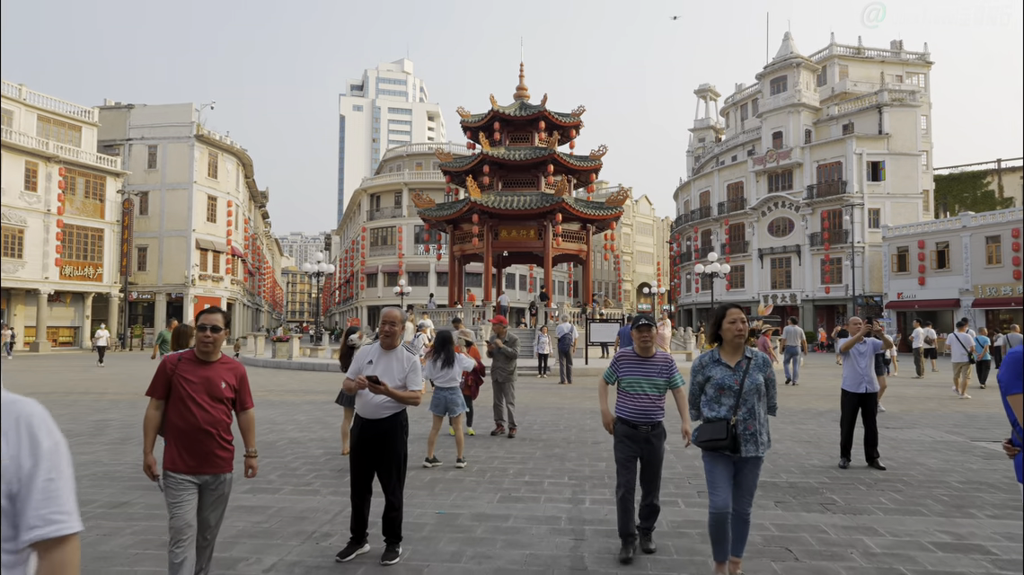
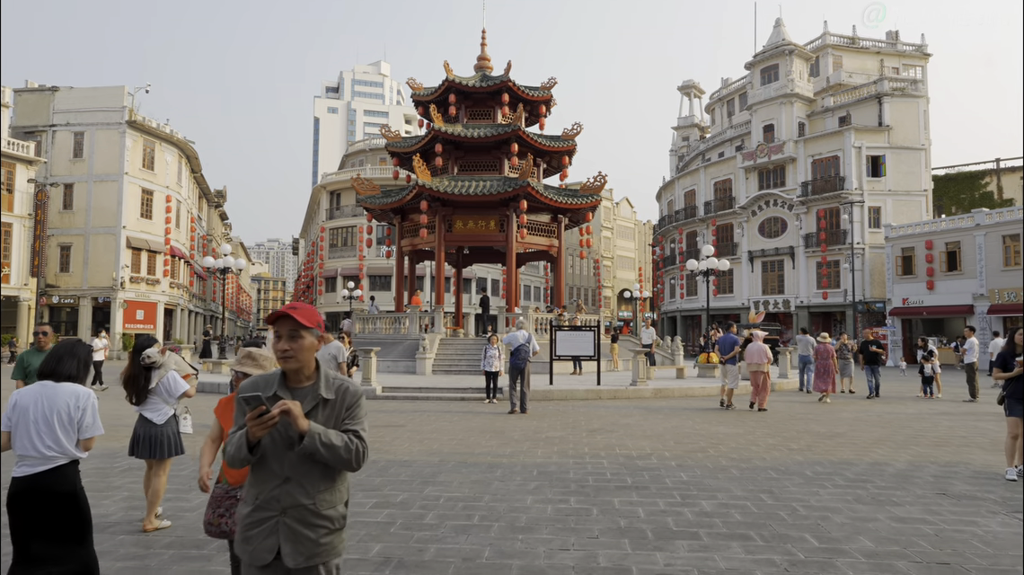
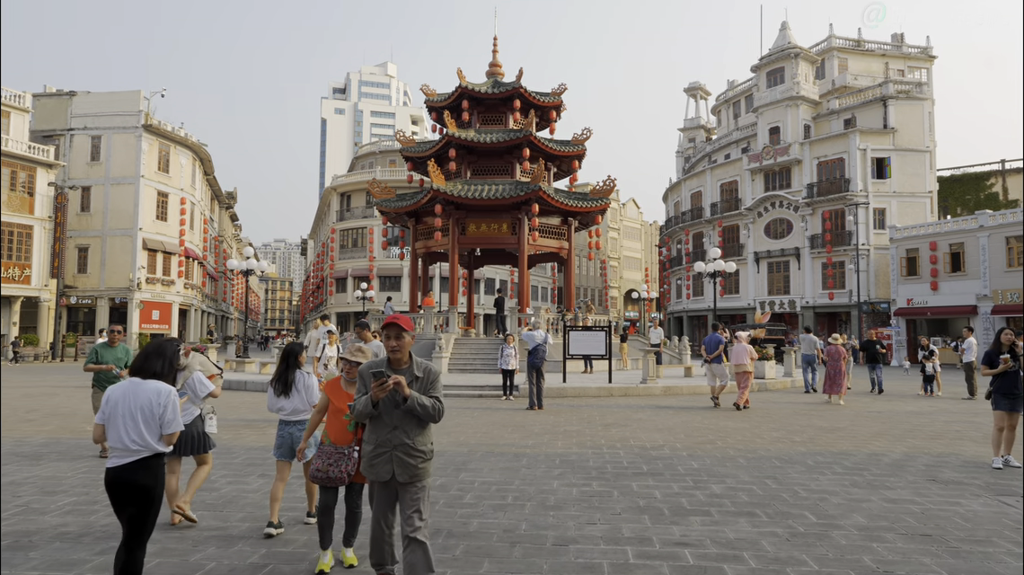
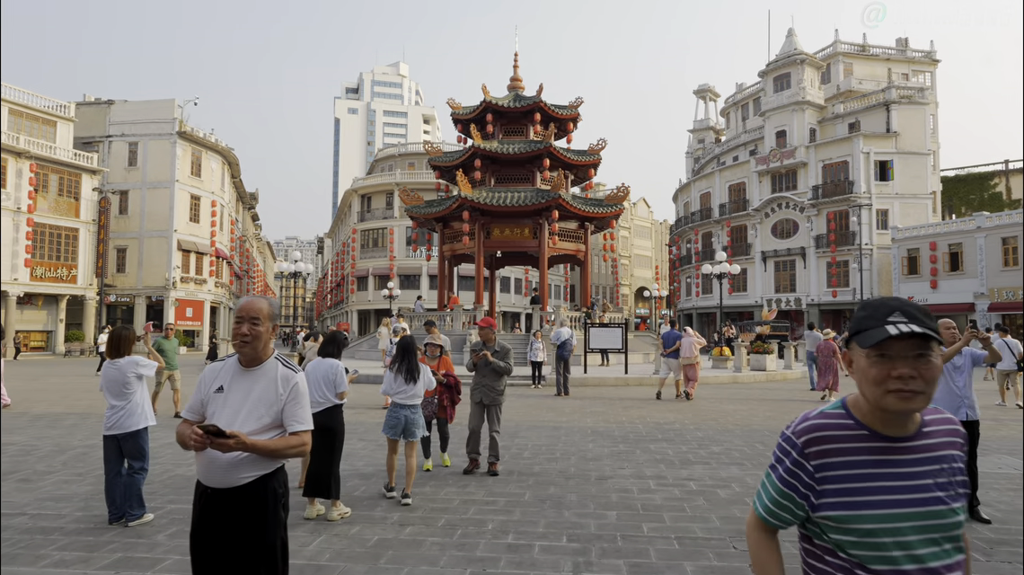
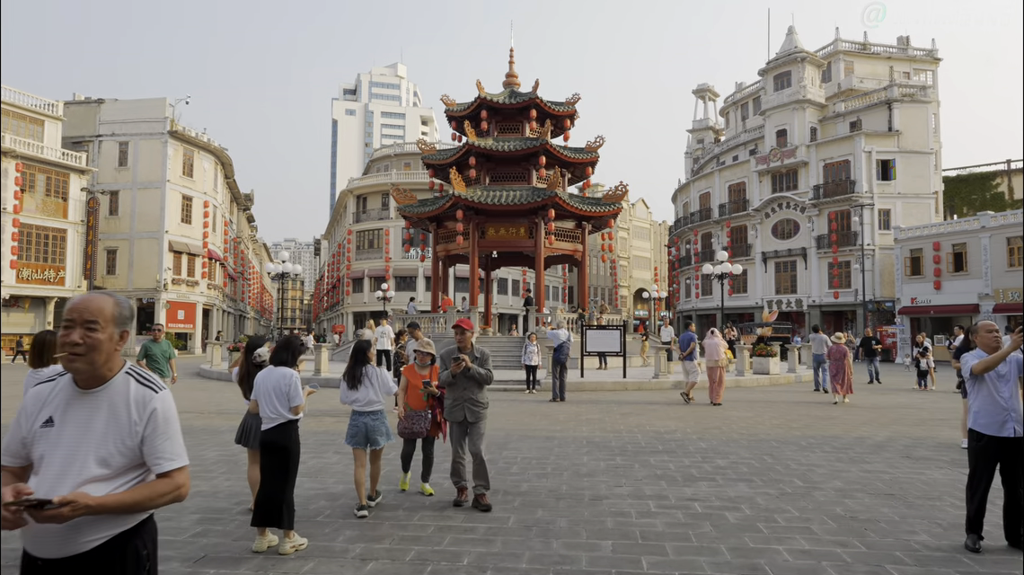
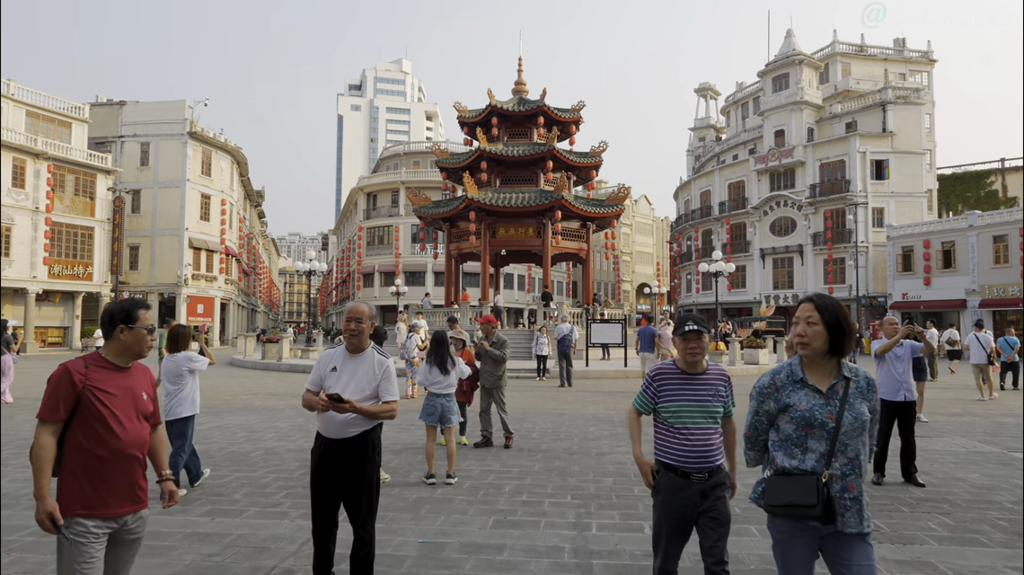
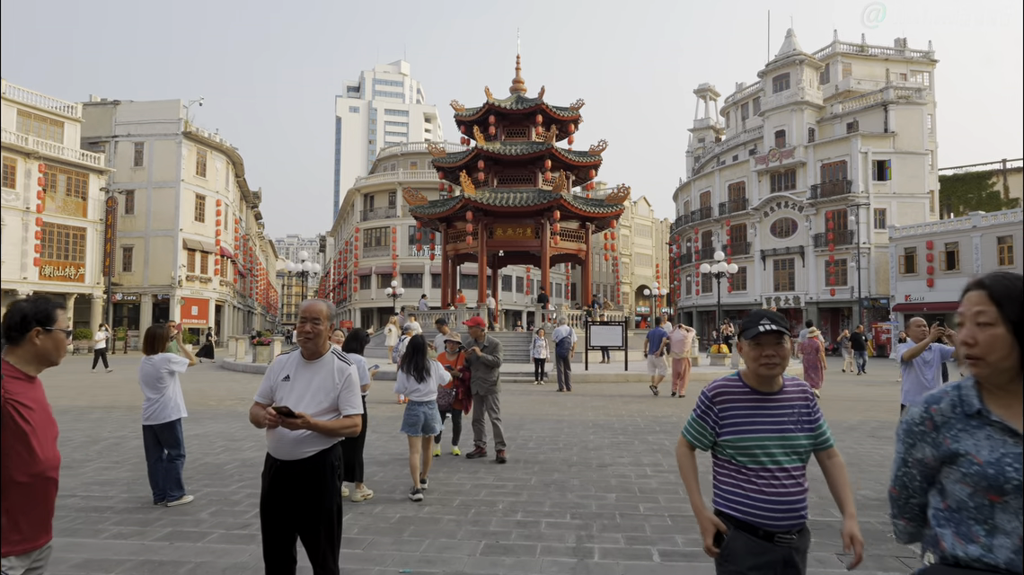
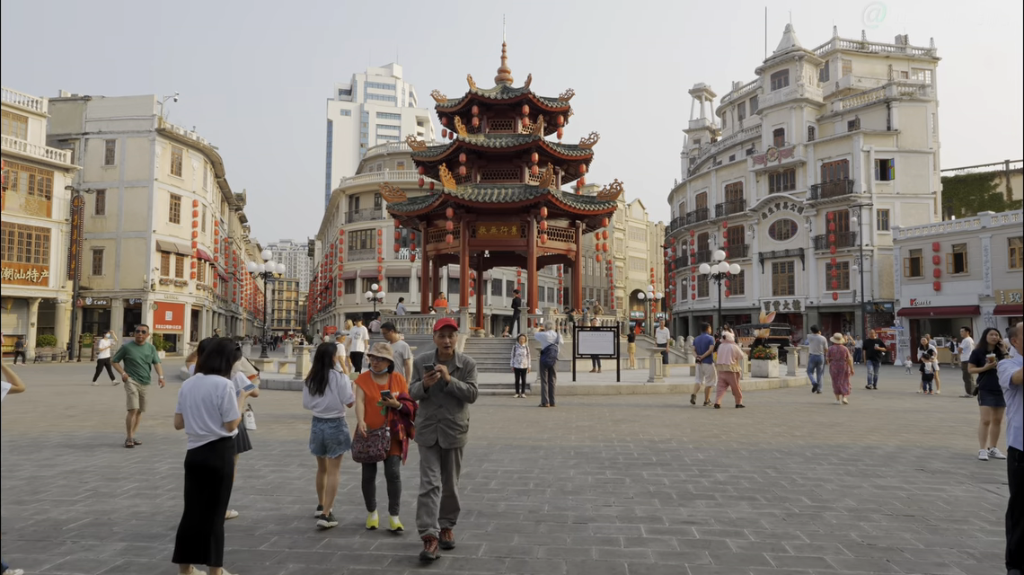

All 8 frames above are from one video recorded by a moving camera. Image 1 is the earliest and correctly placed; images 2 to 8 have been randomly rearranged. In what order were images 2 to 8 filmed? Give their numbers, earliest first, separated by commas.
6, 7, 4, 5, 8, 3, 2
